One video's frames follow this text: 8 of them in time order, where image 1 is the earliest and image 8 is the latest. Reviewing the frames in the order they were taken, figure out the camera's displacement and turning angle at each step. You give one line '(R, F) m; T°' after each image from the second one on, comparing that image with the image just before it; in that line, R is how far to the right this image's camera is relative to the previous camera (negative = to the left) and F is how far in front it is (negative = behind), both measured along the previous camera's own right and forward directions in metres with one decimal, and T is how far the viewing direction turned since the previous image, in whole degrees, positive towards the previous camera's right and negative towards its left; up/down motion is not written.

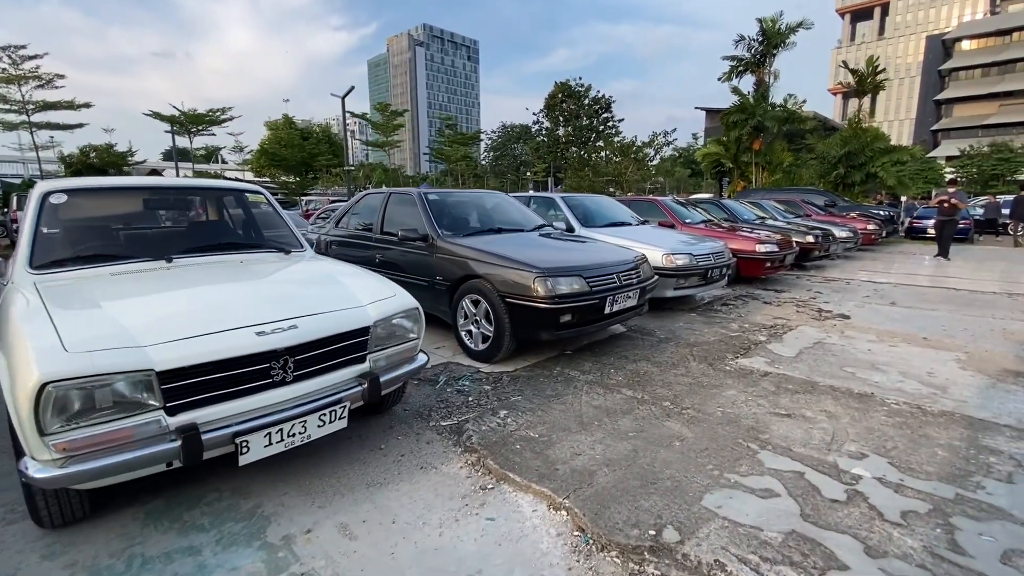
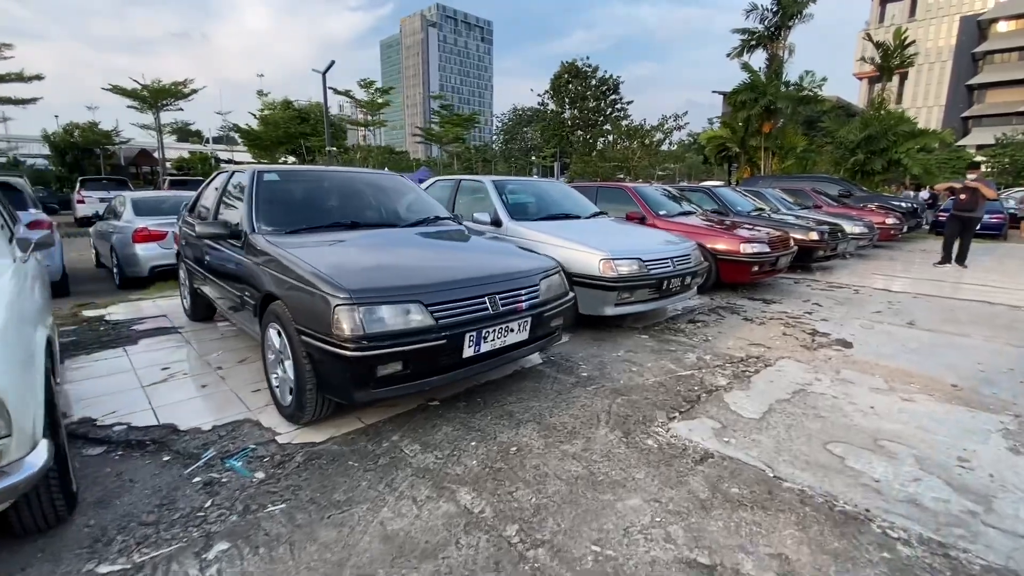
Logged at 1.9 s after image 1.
(+1.0, +1.3) m; -1°
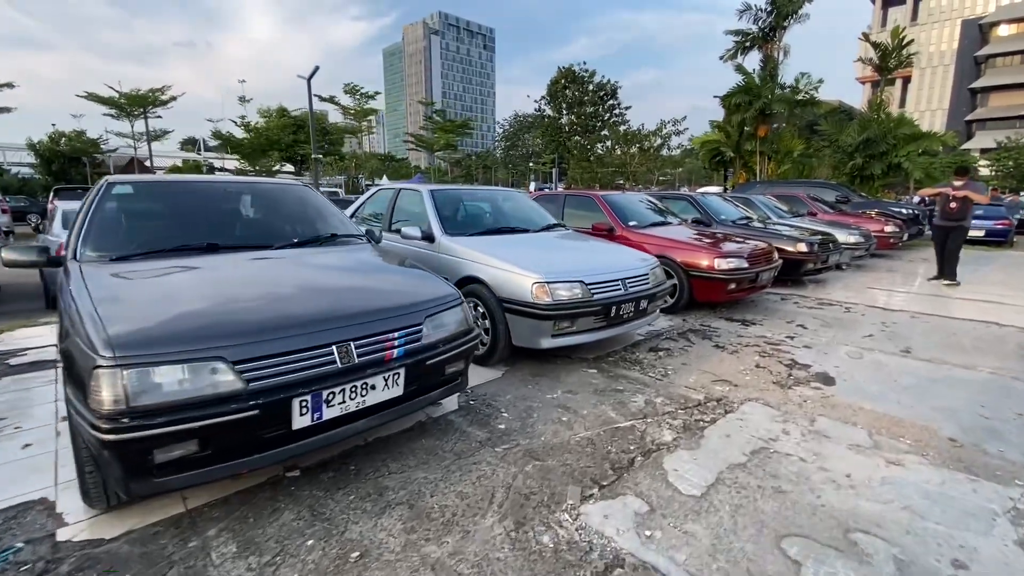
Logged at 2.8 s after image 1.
(+0.6, +0.6) m; 0°
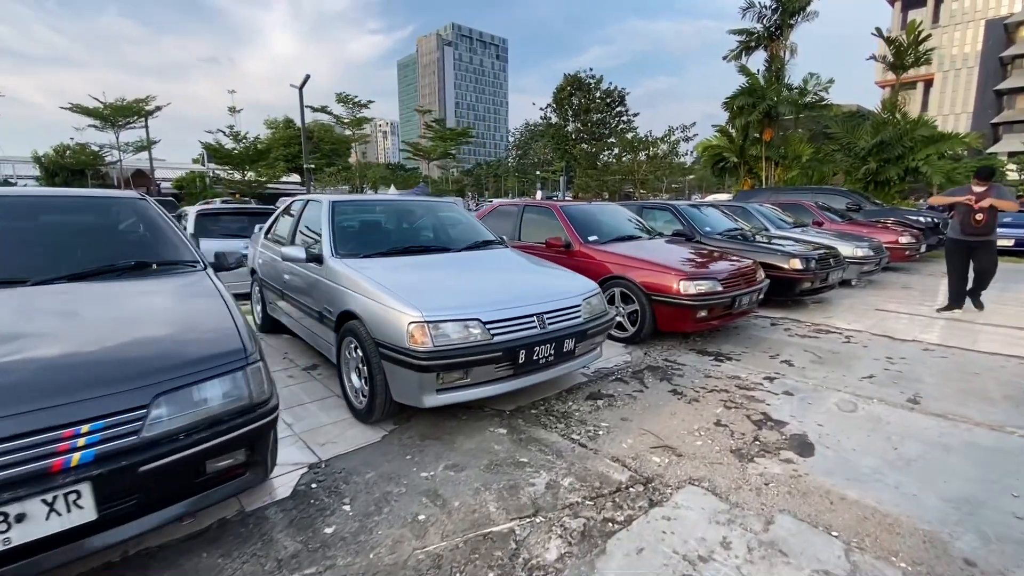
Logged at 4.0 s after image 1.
(+0.8, +0.8) m; -2°
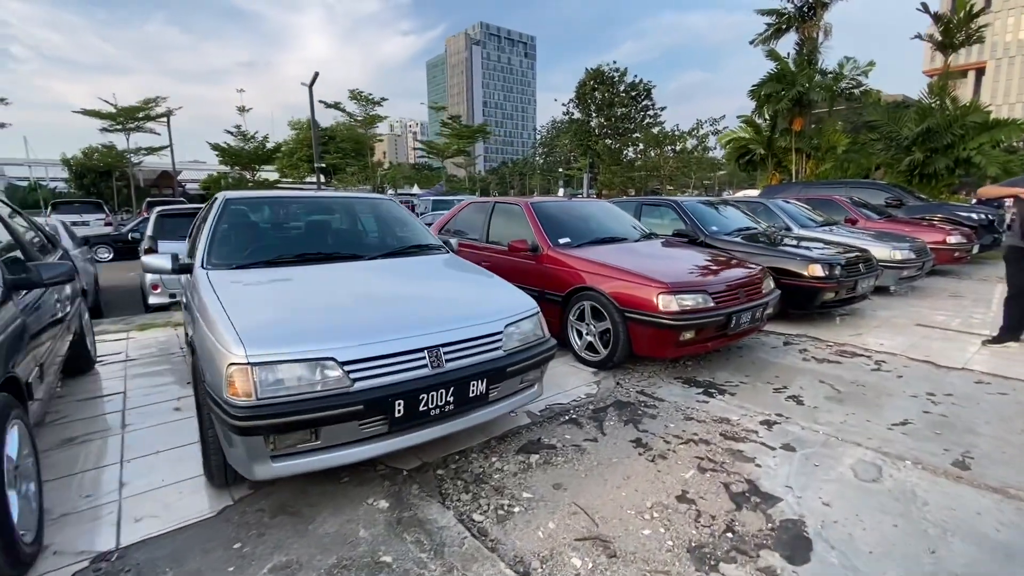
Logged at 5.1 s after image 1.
(+0.6, +0.8) m; -3°
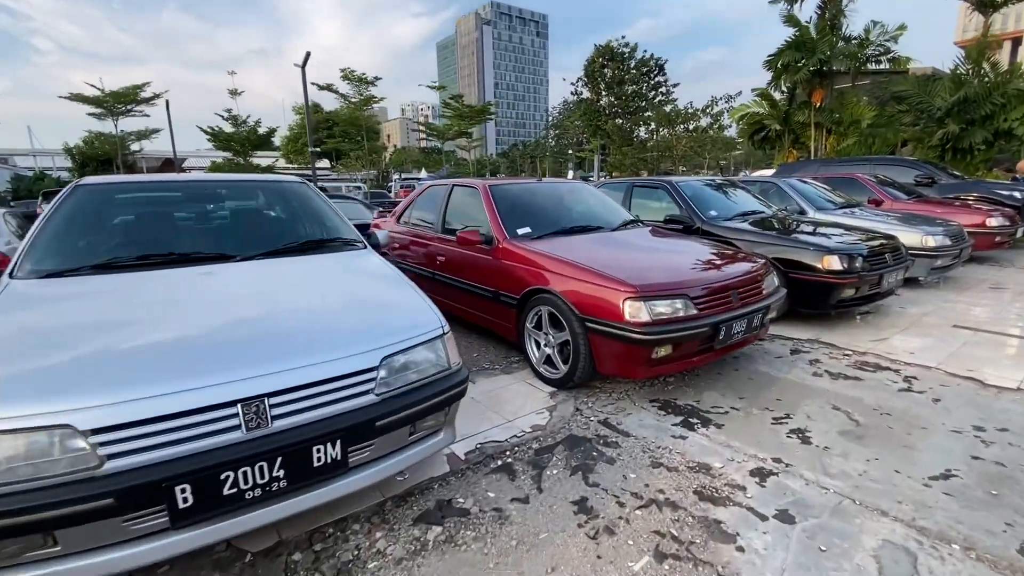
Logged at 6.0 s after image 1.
(+0.5, +0.7) m; -2°
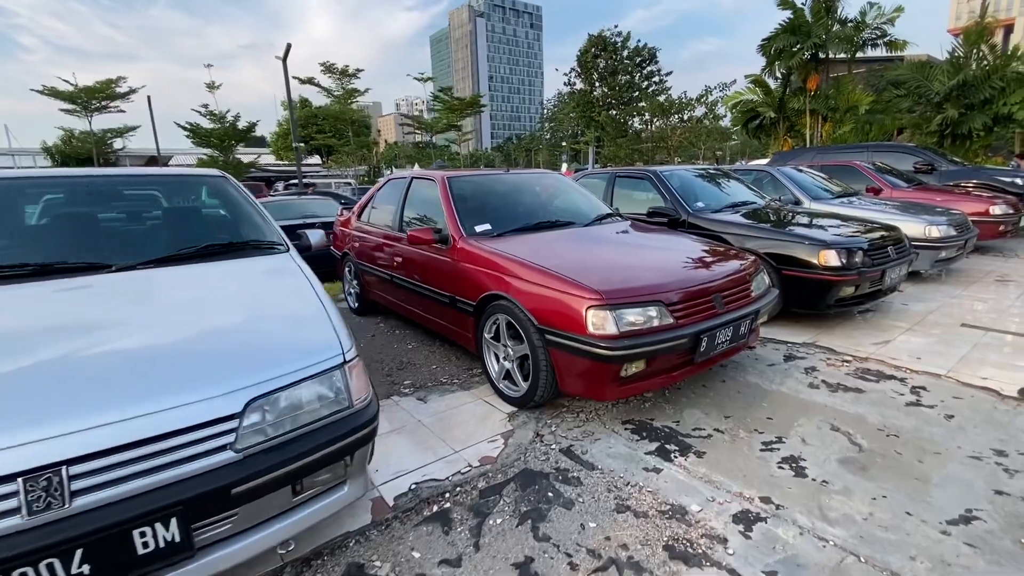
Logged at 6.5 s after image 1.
(+0.3, +0.4) m; 0°
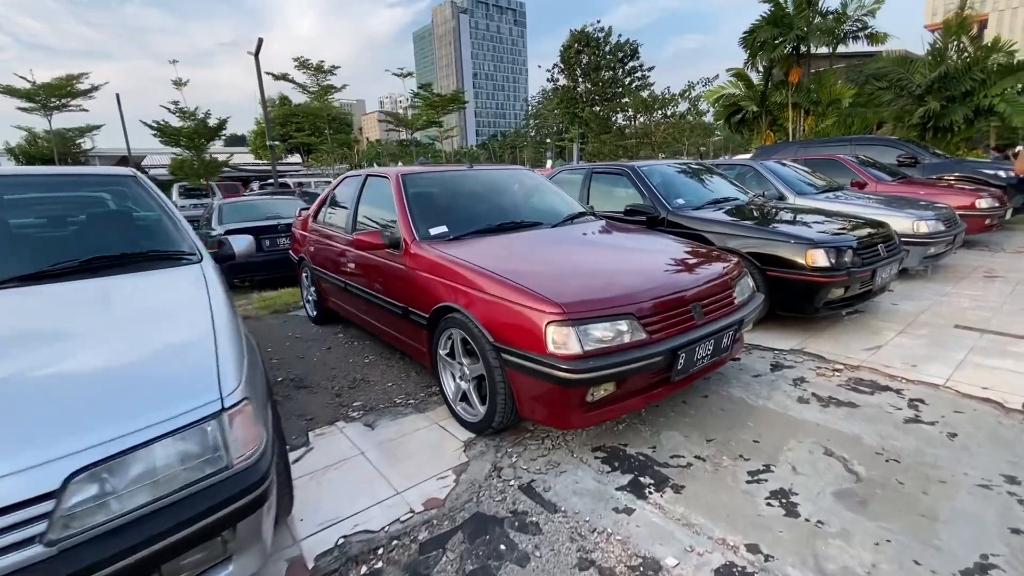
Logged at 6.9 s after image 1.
(+0.2, +0.3) m; +1°
